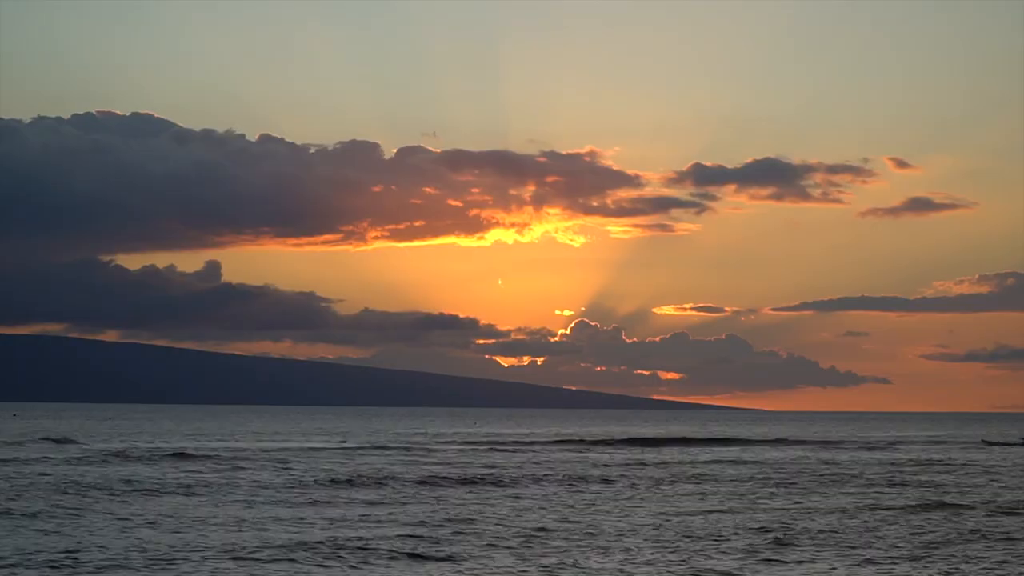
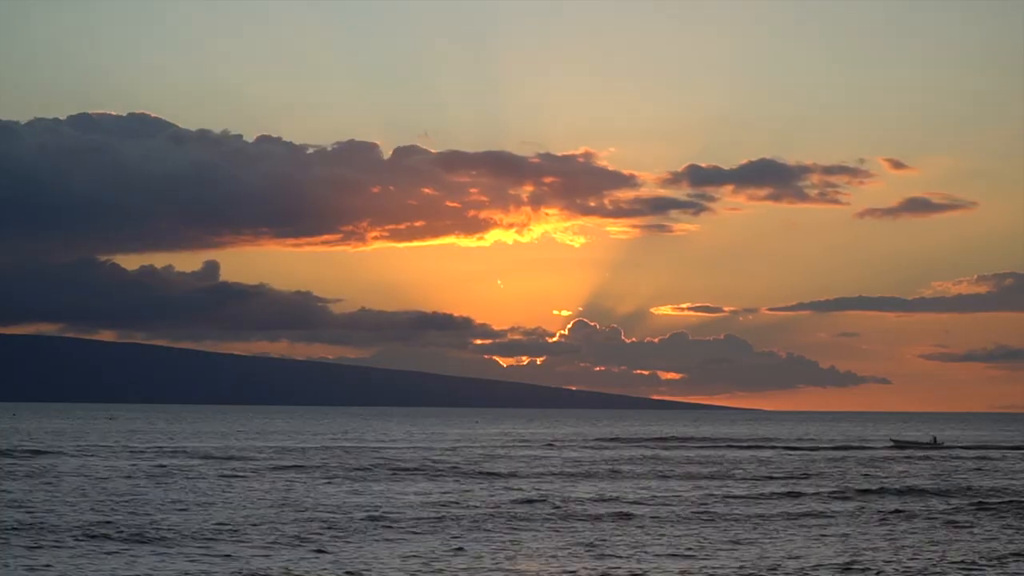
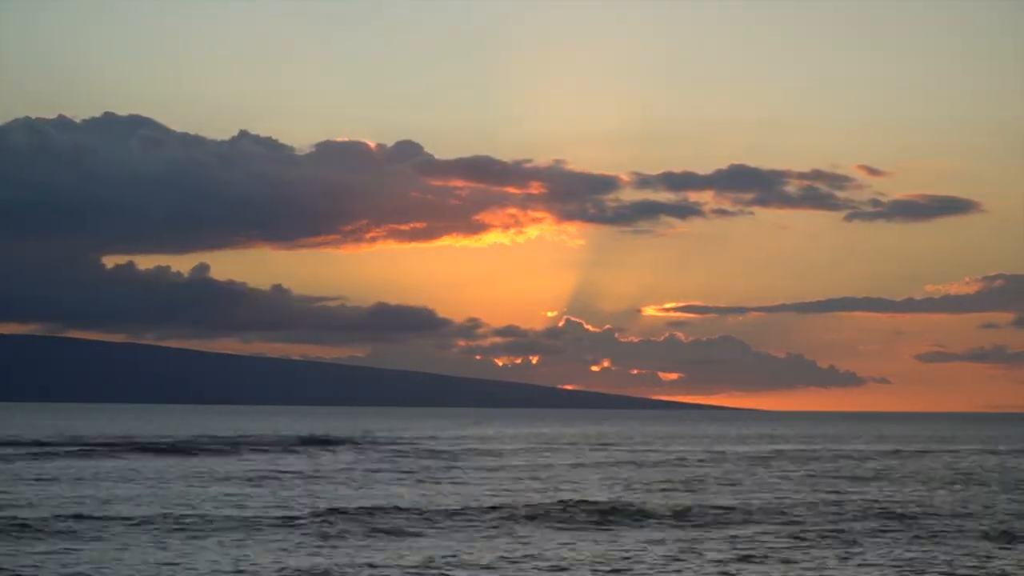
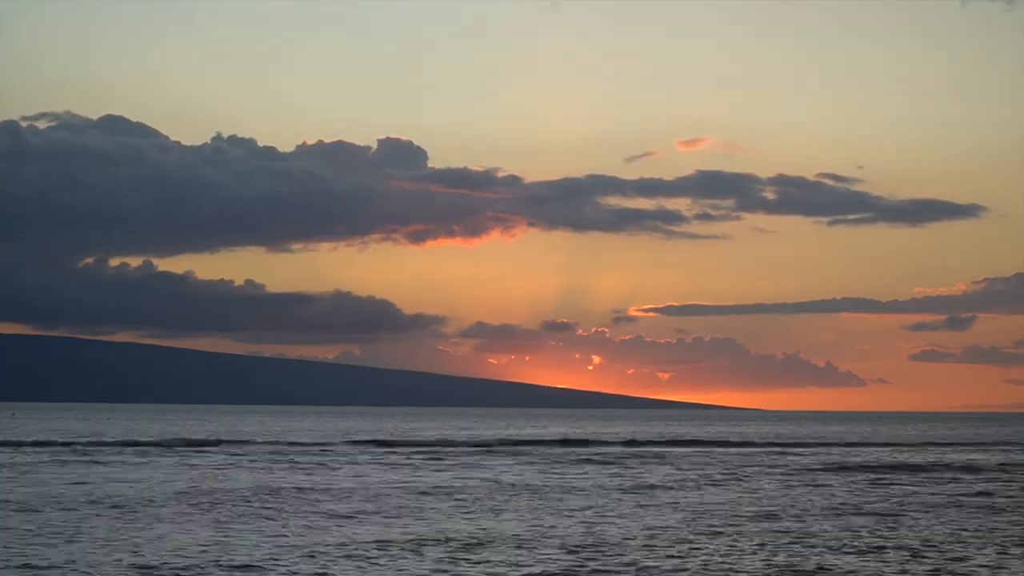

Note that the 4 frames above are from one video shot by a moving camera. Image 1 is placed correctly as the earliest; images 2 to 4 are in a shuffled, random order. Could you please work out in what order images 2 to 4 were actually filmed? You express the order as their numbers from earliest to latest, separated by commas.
2, 3, 4
